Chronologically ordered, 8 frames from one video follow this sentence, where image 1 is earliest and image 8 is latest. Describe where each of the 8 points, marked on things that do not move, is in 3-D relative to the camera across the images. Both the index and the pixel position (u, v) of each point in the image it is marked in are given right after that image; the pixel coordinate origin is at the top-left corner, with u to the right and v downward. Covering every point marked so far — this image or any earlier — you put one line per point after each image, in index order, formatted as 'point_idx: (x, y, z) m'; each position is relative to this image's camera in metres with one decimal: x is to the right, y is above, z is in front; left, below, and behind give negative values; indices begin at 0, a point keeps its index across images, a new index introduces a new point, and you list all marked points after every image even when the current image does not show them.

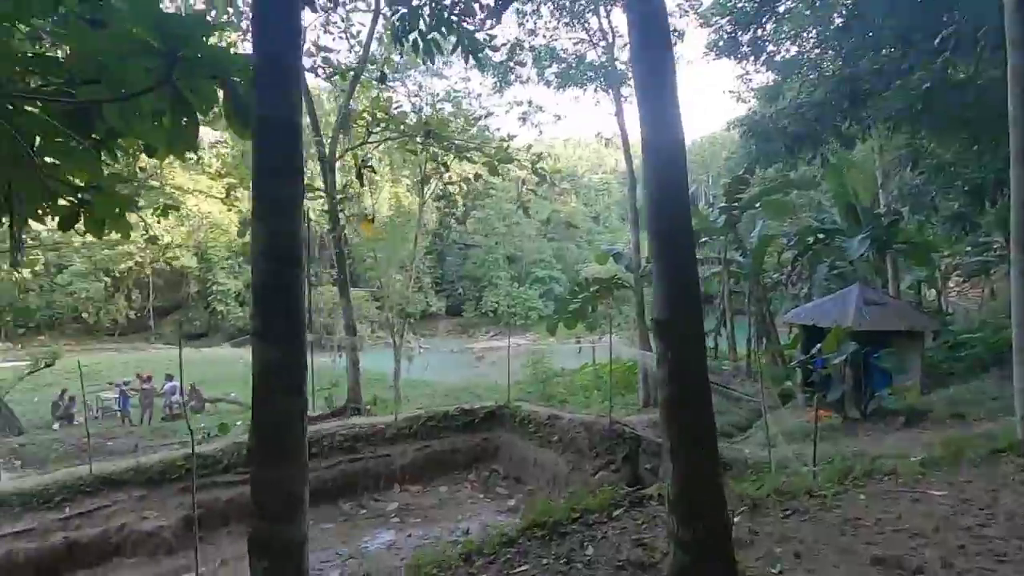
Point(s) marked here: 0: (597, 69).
0: (+1.0, +2.6, +8.2) m
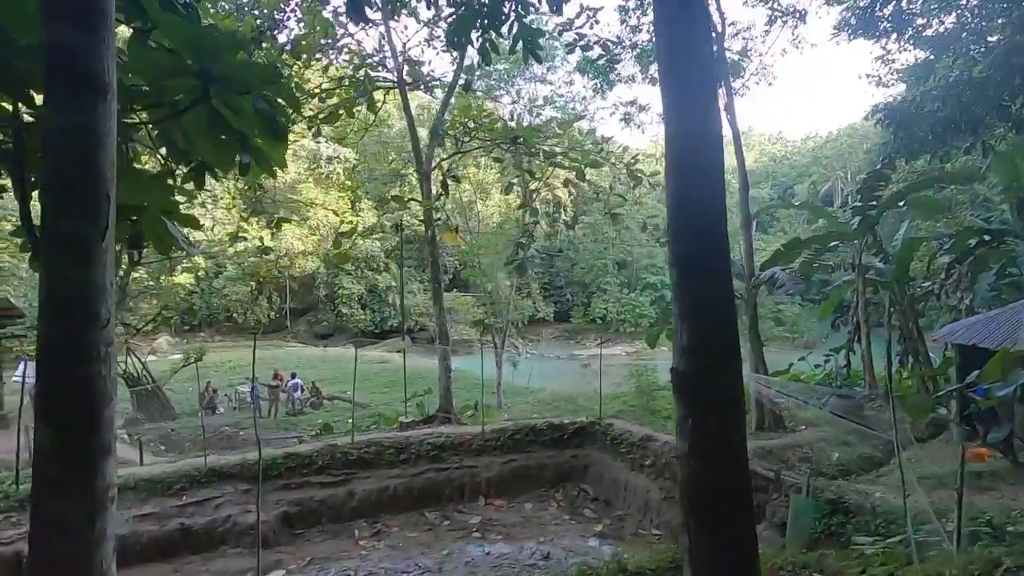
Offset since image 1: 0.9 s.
0: (+2.2, +2.5, +7.5) m
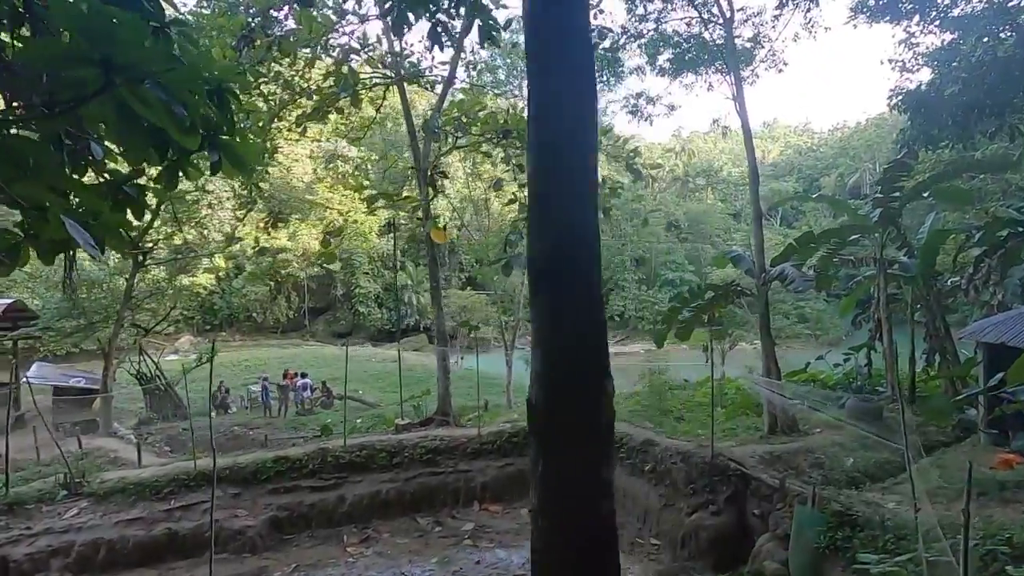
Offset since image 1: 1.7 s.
0: (+2.2, +2.5, +7.2) m
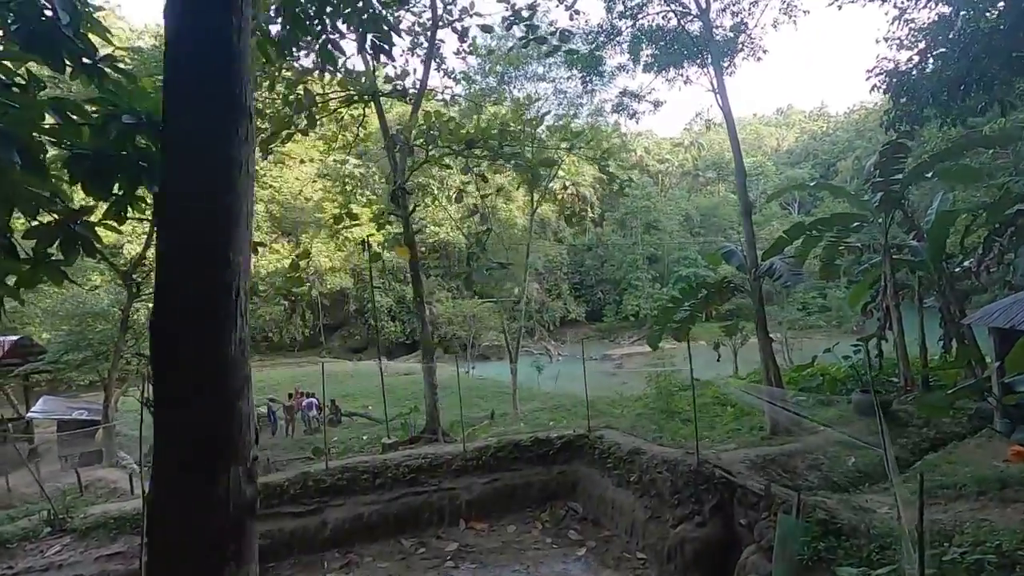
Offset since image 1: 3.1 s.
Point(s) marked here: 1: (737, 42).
0: (+1.9, +2.5, +7.0) m
1: (+2.3, +2.6, +7.1) m
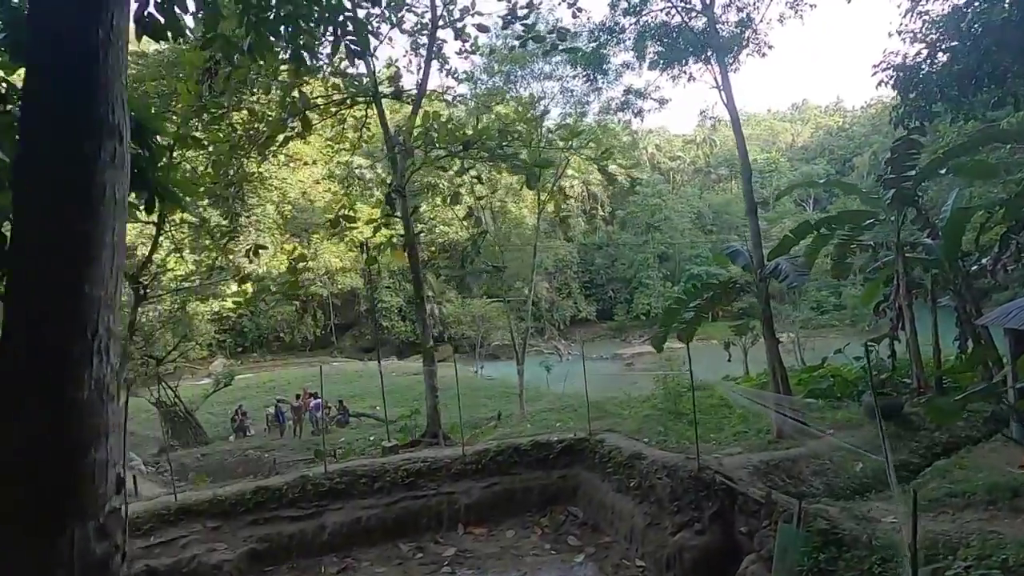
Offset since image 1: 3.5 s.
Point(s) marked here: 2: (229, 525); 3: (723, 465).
0: (+2.0, +2.5, +6.9) m
1: (+2.4, +2.6, +7.0) m
2: (-1.9, -1.7, +4.7) m
3: (+1.5, -1.2, +4.8) m
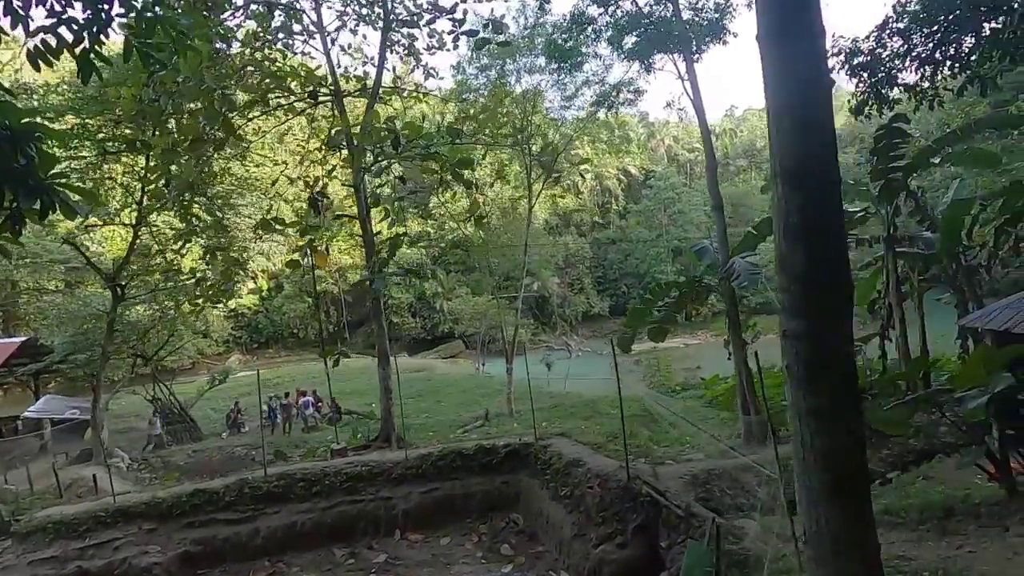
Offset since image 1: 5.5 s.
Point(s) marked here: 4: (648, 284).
0: (+1.6, +2.6, +6.6) m
1: (+2.0, +2.6, +6.7) m
2: (-2.4, -1.7, +4.7) m
3: (+1.0, -1.2, +4.5) m
4: (+3.0, +0.1, +15.4) m
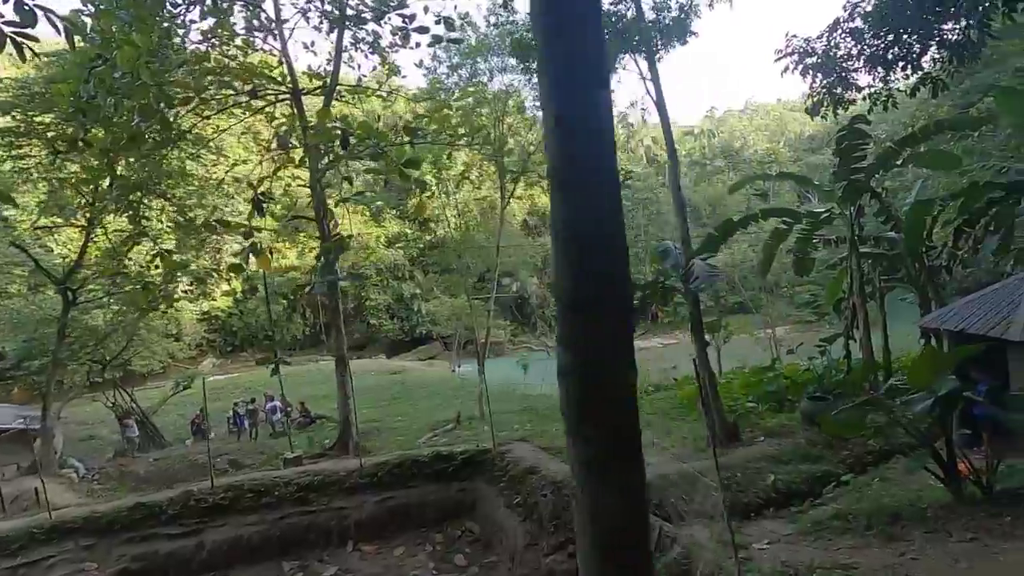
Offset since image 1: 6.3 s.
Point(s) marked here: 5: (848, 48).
0: (+1.2, +2.5, +6.6) m
1: (+1.6, +2.6, +6.6) m
2: (-2.7, -1.7, +4.6) m
3: (+0.7, -1.3, +4.5) m
4: (+2.5, +0.1, +15.4) m
5: (+2.1, +1.5, +4.4) m
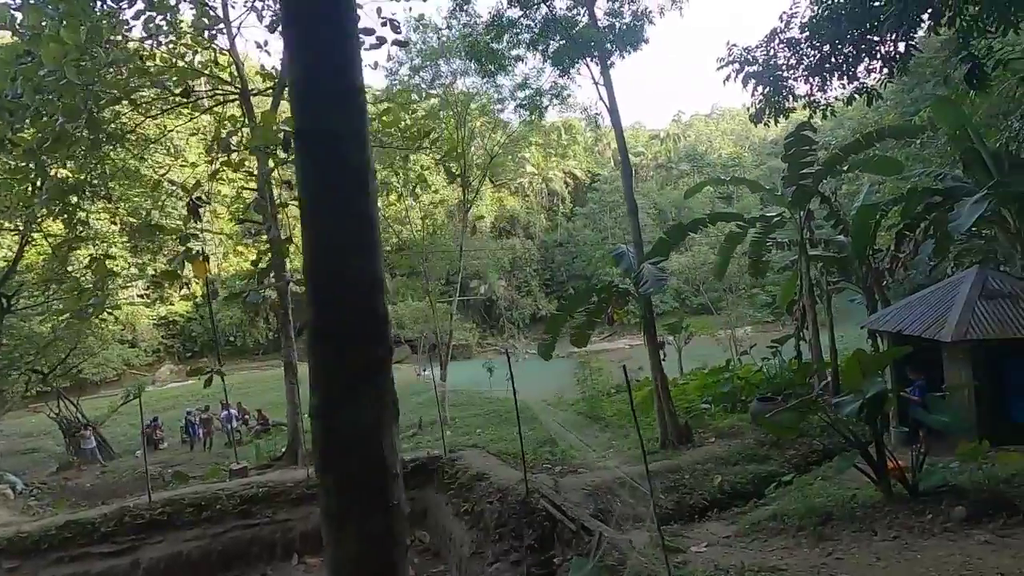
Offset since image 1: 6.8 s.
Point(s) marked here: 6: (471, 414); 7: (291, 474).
0: (+0.8, +2.5, +6.6) m
1: (+1.2, +2.5, +6.7) m
2: (-3.1, -1.8, +4.5) m
3: (+0.3, -1.3, +4.5) m
4: (+1.8, 0.0, +15.5) m
5: (+1.8, +1.5, +4.4) m
6: (-0.5, -1.8, +9.6) m
7: (-1.7, -1.4, +5.4) m
